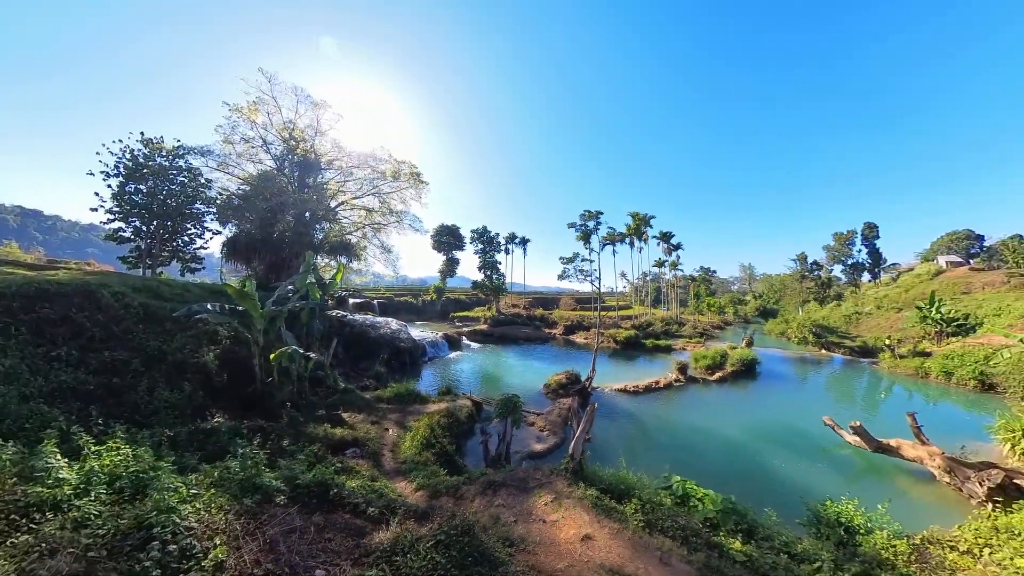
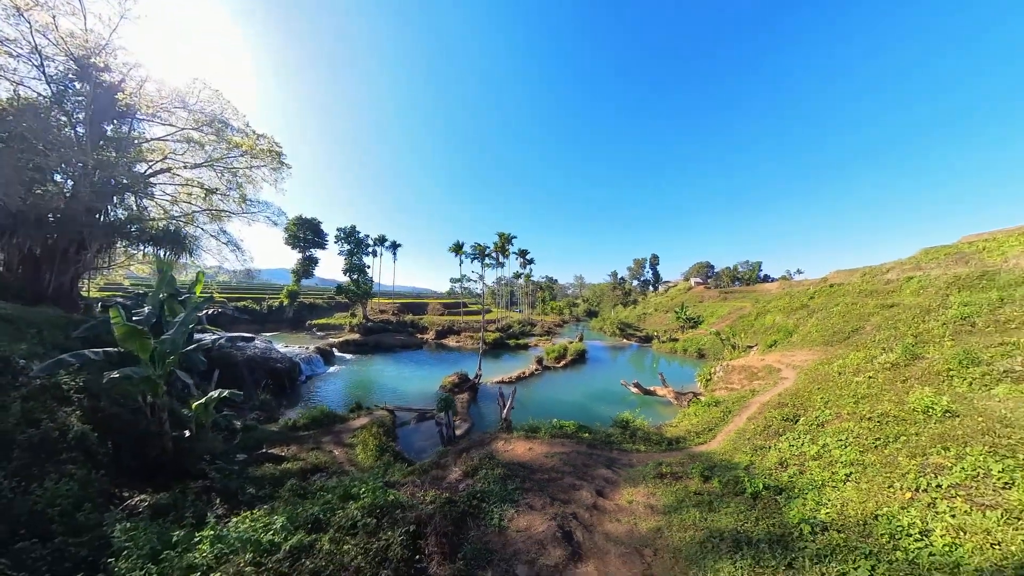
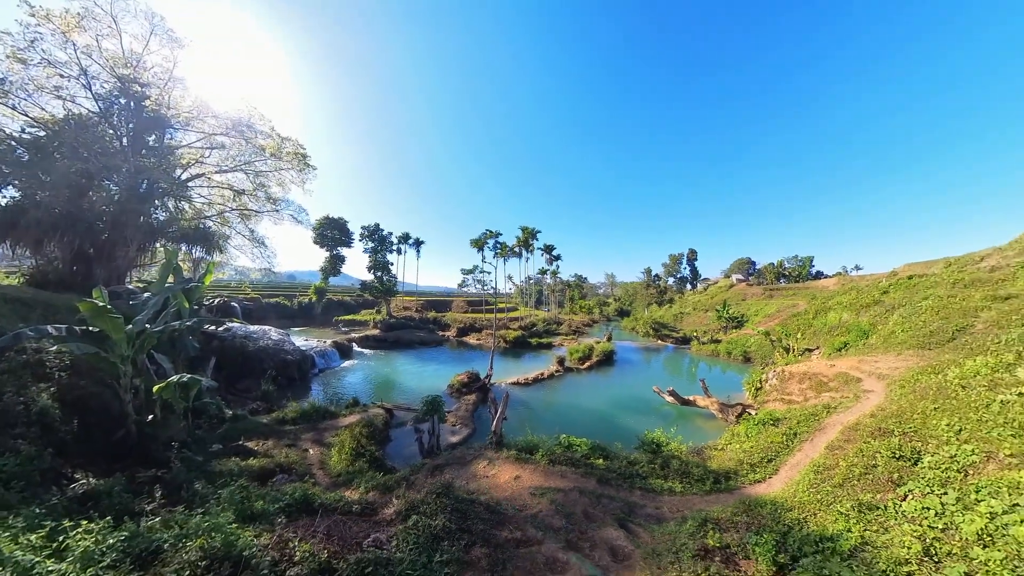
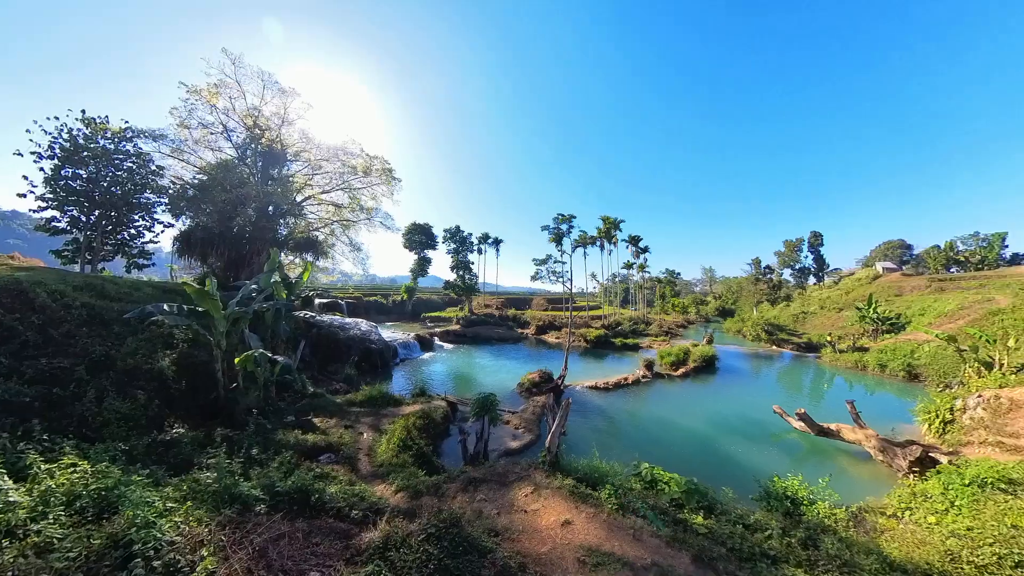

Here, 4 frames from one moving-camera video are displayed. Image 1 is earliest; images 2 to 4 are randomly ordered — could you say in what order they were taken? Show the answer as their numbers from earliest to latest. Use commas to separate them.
4, 3, 2
